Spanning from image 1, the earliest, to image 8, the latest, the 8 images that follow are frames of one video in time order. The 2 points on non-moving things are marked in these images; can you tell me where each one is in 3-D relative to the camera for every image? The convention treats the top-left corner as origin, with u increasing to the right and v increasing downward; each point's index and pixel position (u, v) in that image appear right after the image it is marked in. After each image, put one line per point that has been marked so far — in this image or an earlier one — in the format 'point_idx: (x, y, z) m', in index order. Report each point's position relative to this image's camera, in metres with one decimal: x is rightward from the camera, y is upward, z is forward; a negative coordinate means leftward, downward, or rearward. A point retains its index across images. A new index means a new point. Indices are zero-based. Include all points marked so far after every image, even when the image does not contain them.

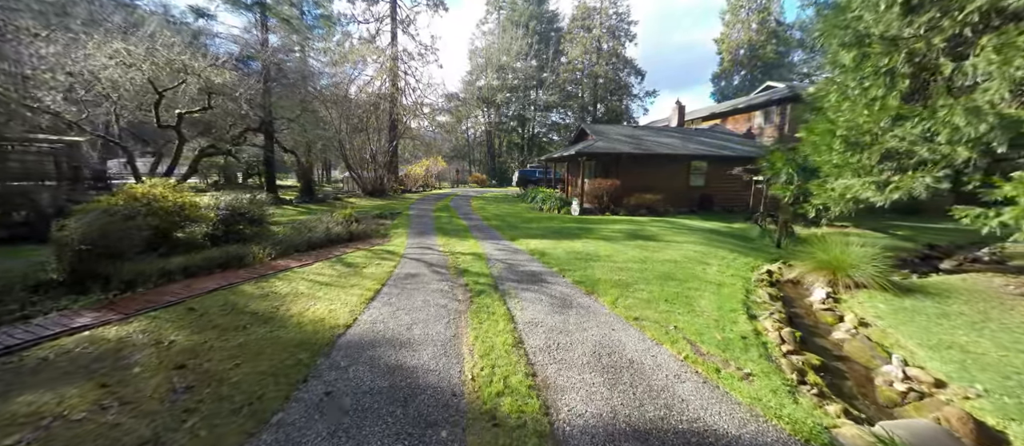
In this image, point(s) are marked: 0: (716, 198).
0: (+9.2, +1.1, +18.1) m
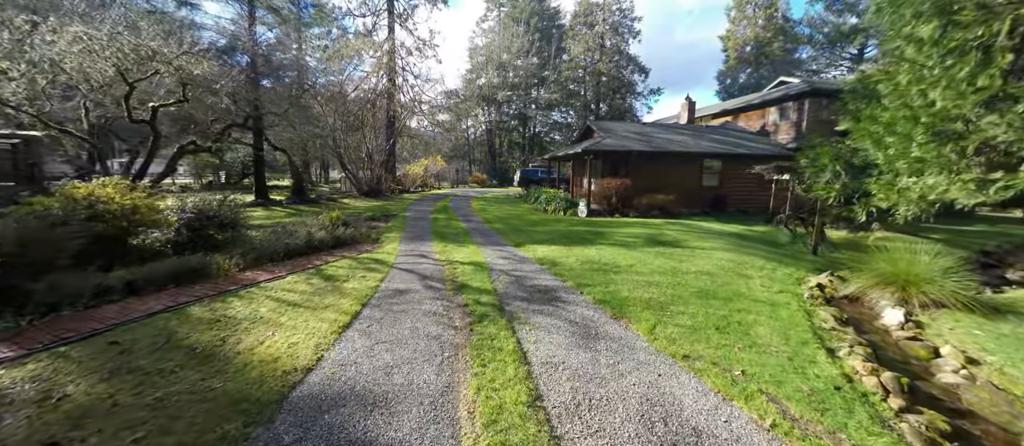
0: (+9.3, +1.0, +17.0) m
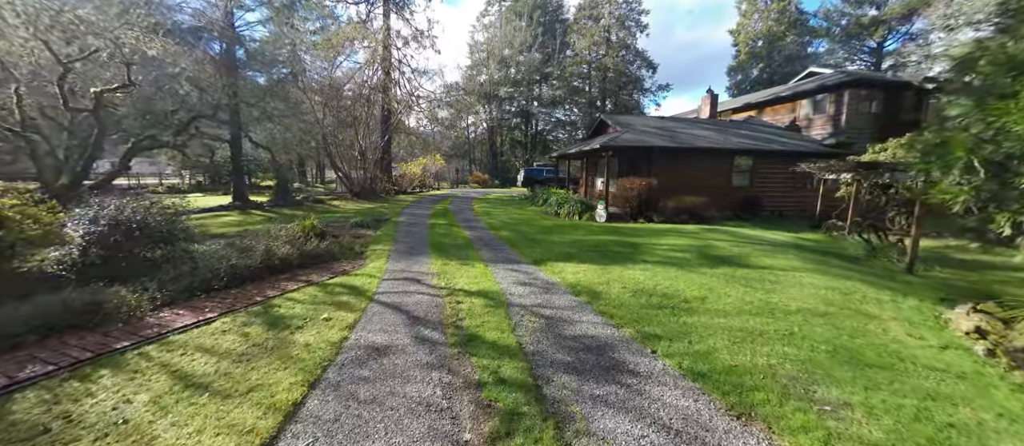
0: (+9.6, +0.8, +15.3) m
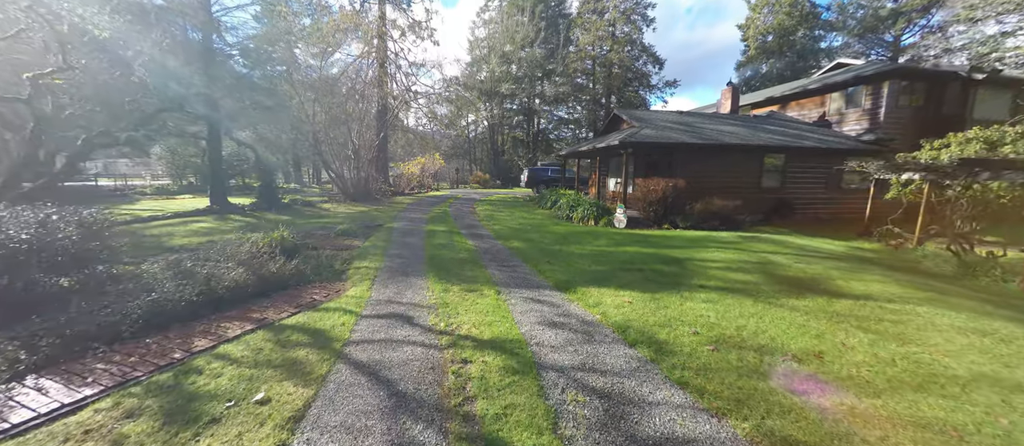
0: (+9.8, +0.7, +13.8) m
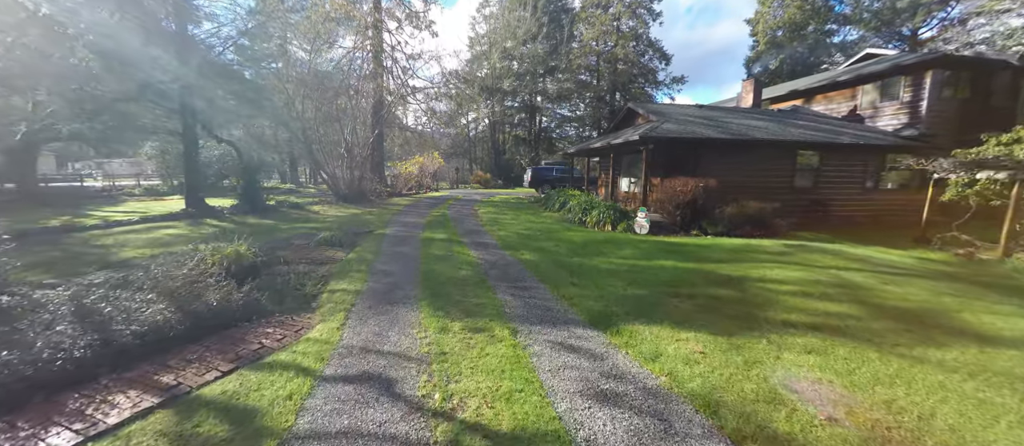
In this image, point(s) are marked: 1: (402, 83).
0: (+10.0, +0.6, +12.5) m
1: (-5.0, +6.4, +18.4) m
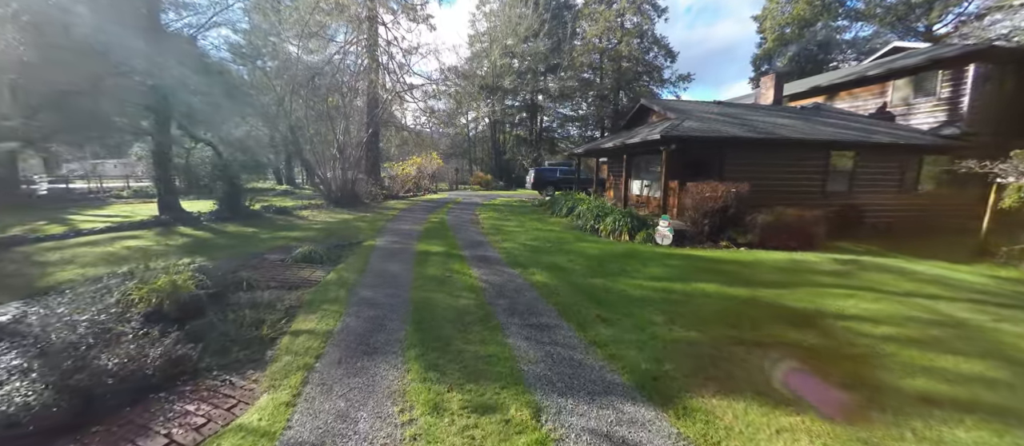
0: (+10.1, +0.4, +11.4) m
1: (-4.9, +6.2, +17.3) m
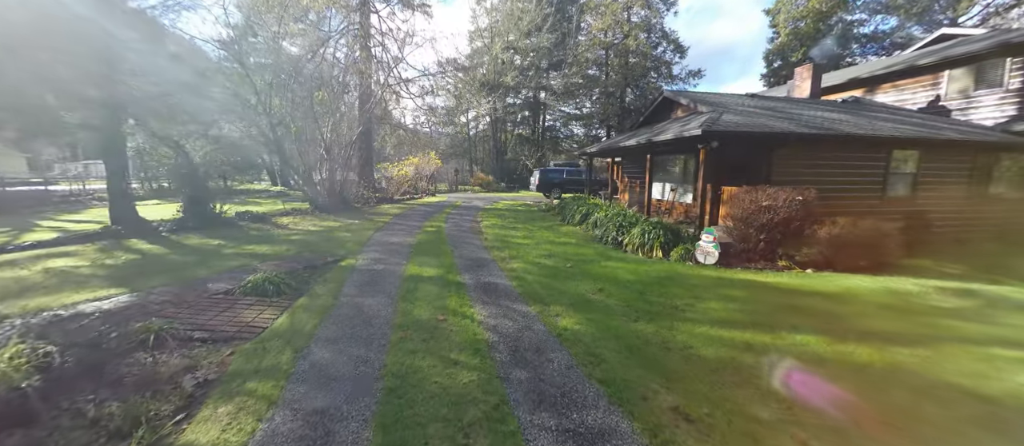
0: (+10.3, +0.1, +9.8) m
1: (-4.7, +5.9, +15.7) m
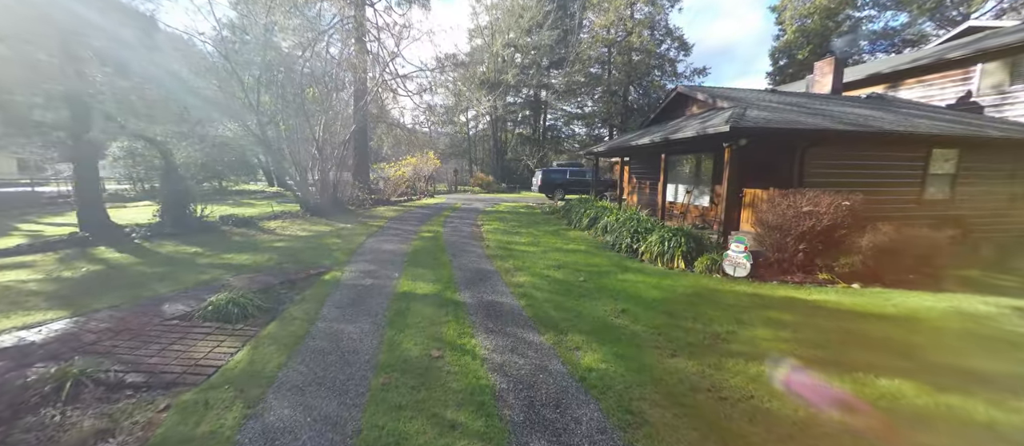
0: (+10.4, 0.0, +9.0) m
1: (-4.7, +5.8, +14.9) m
